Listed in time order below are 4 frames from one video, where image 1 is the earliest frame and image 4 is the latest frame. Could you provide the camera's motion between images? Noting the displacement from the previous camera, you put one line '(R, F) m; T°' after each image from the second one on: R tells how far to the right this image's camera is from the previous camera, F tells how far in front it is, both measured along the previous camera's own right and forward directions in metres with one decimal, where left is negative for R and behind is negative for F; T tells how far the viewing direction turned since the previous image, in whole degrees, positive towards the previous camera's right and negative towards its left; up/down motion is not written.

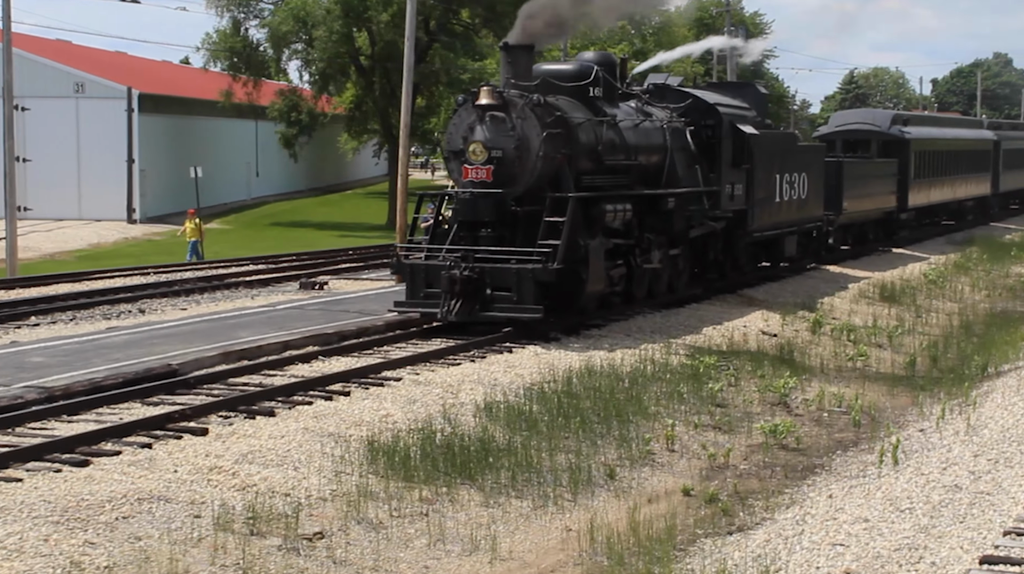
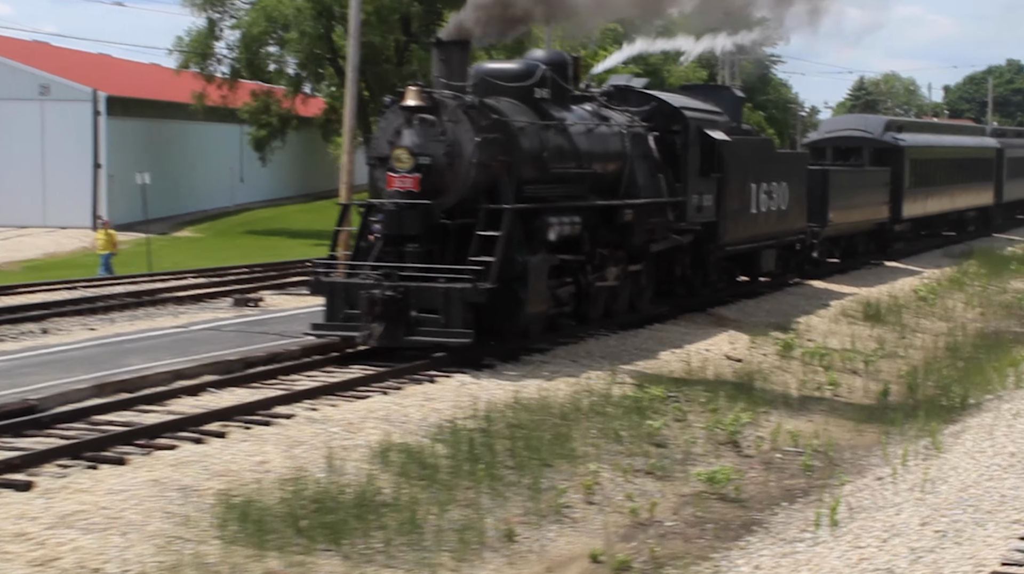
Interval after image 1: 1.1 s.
(+0.9, +1.6) m; -1°
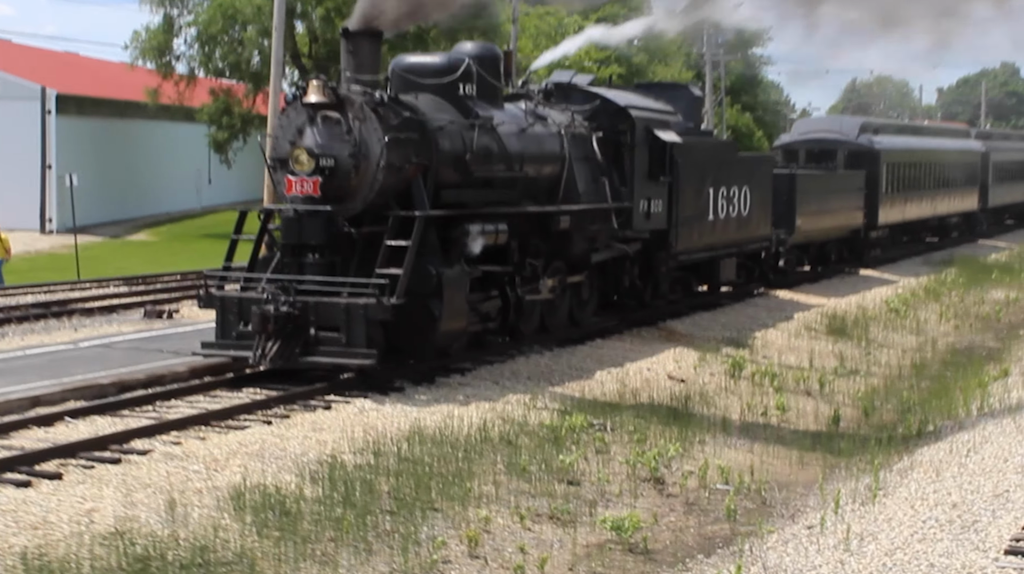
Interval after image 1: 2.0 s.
(+0.8, +1.4) m; 0°
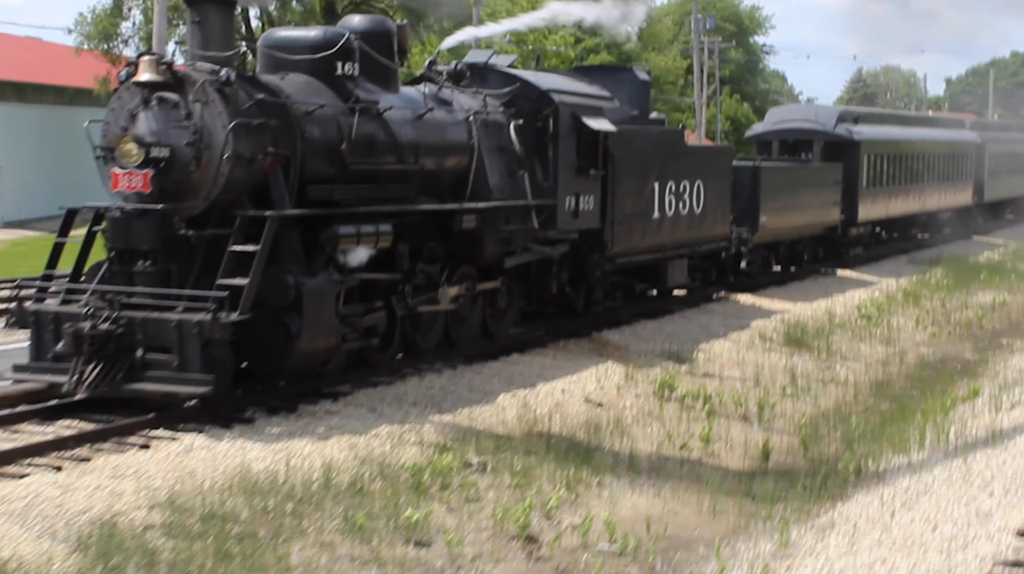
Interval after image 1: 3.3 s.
(+1.2, +2.1) m; 0°
